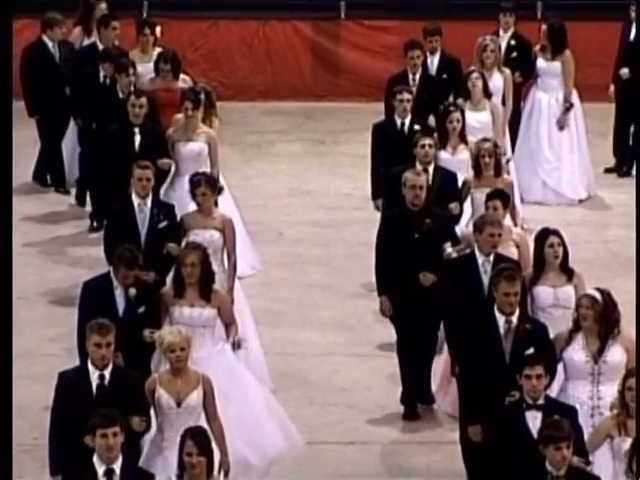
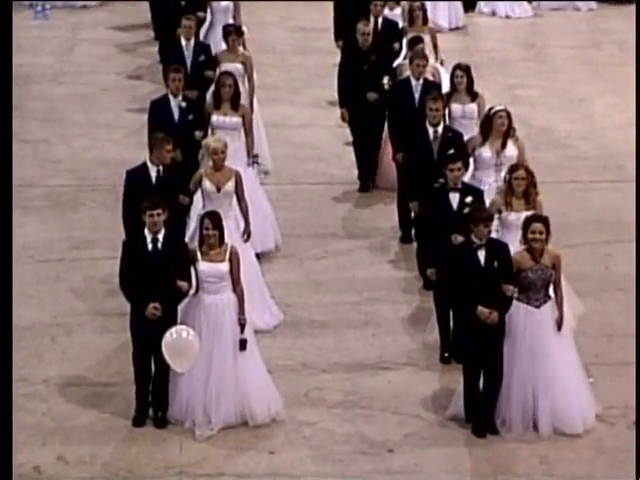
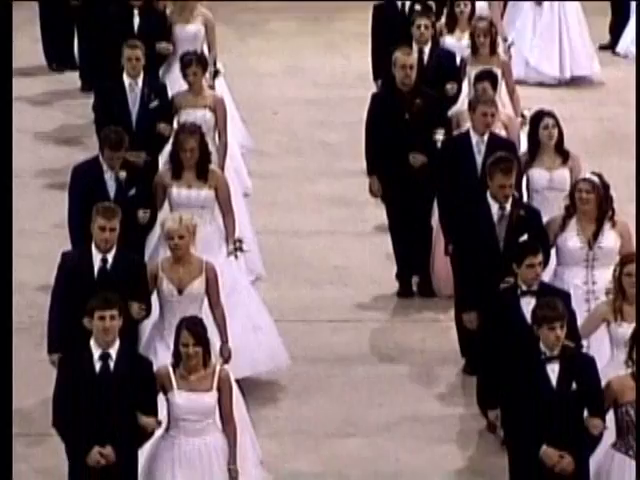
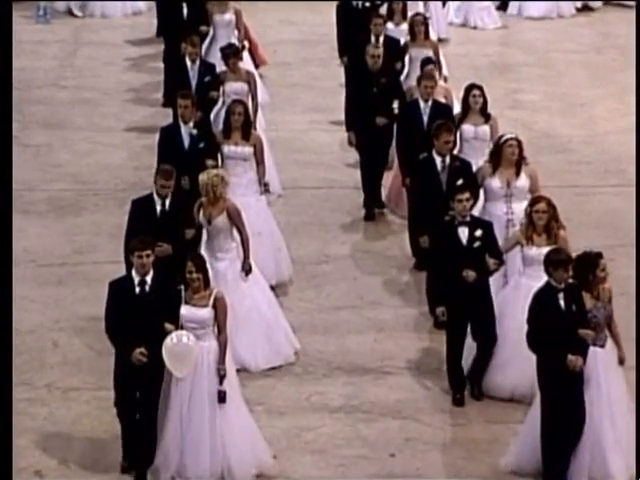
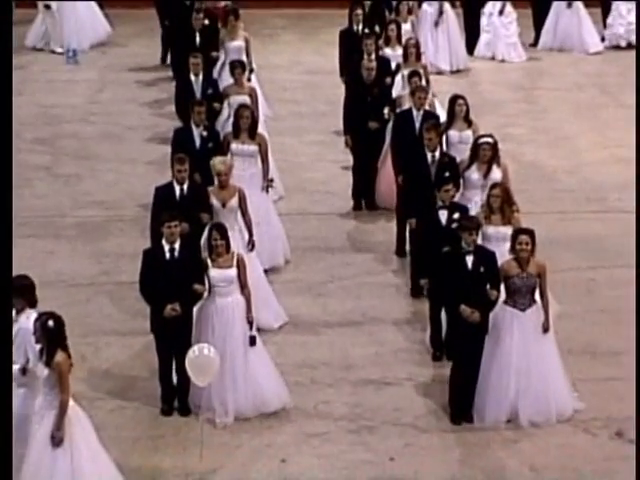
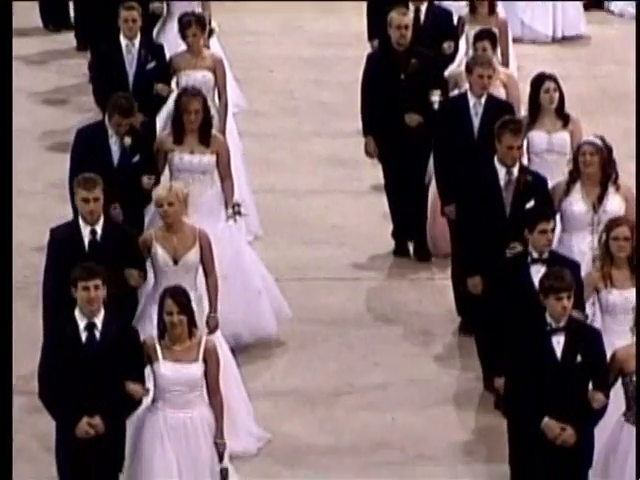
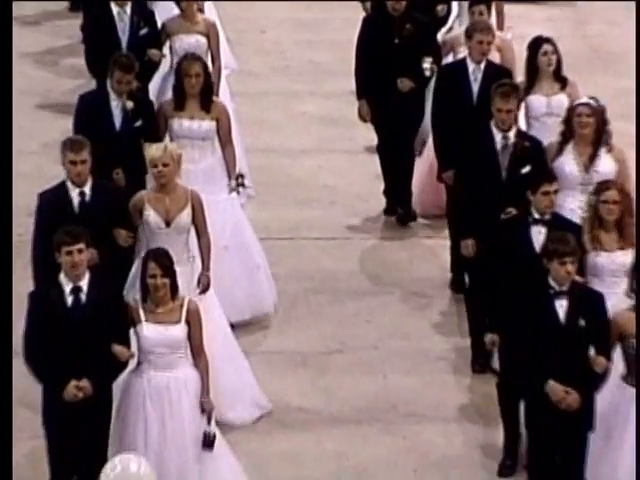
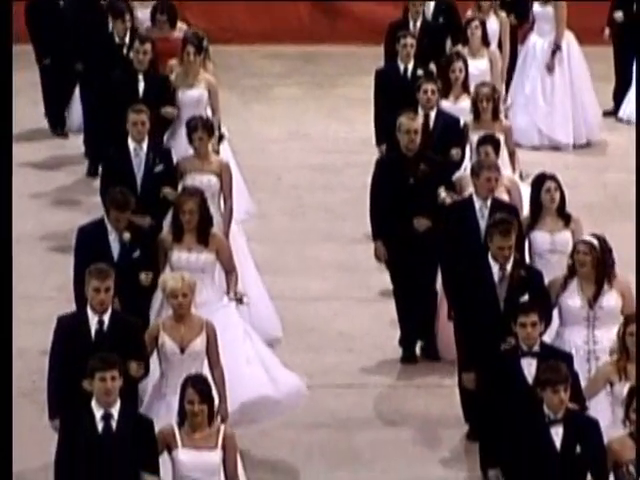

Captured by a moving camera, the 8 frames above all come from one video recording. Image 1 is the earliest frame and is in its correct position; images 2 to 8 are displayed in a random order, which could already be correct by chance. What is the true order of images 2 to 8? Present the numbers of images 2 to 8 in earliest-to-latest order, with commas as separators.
8, 3, 6, 7, 5, 2, 4
